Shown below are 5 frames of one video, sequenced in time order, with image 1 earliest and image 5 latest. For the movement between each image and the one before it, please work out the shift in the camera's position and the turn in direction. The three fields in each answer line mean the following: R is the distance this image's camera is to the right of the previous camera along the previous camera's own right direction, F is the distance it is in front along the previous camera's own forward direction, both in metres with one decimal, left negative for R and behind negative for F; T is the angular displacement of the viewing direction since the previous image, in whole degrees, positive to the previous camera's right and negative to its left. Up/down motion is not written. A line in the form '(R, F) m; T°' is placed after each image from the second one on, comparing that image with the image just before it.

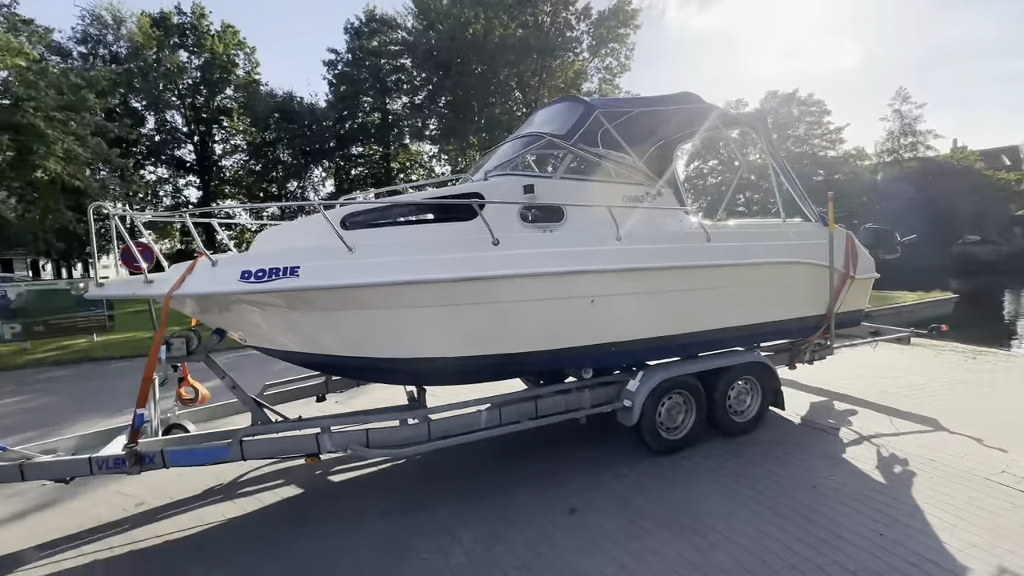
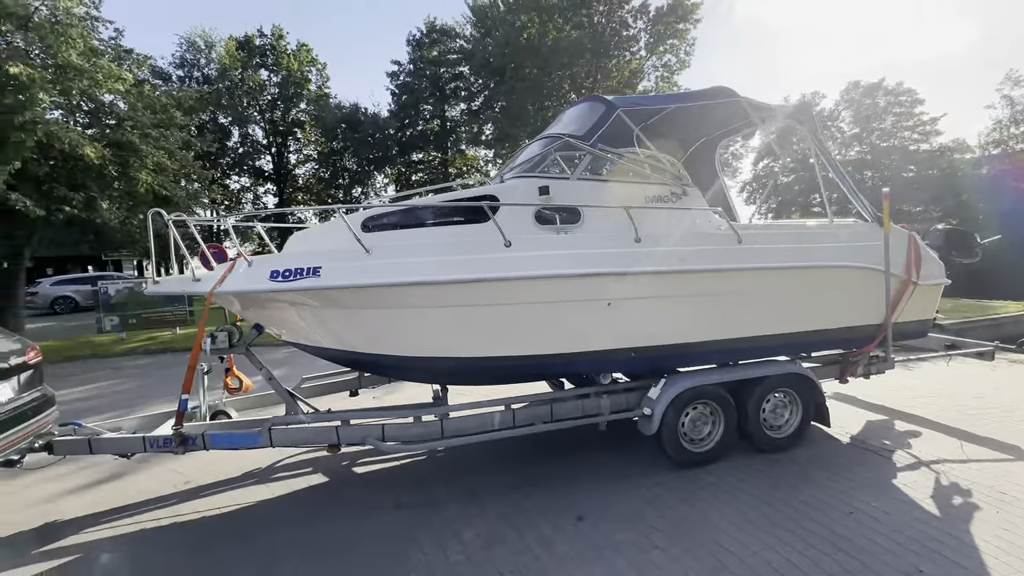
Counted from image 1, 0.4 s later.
(+0.3, 0.0) m; -7°
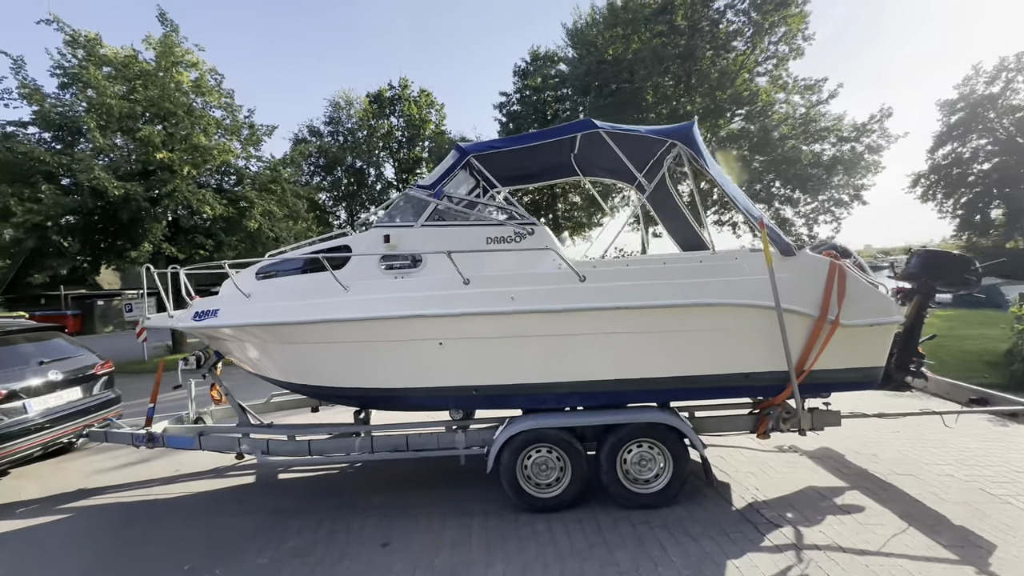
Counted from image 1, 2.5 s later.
(+2.4, +0.2) m; -18°
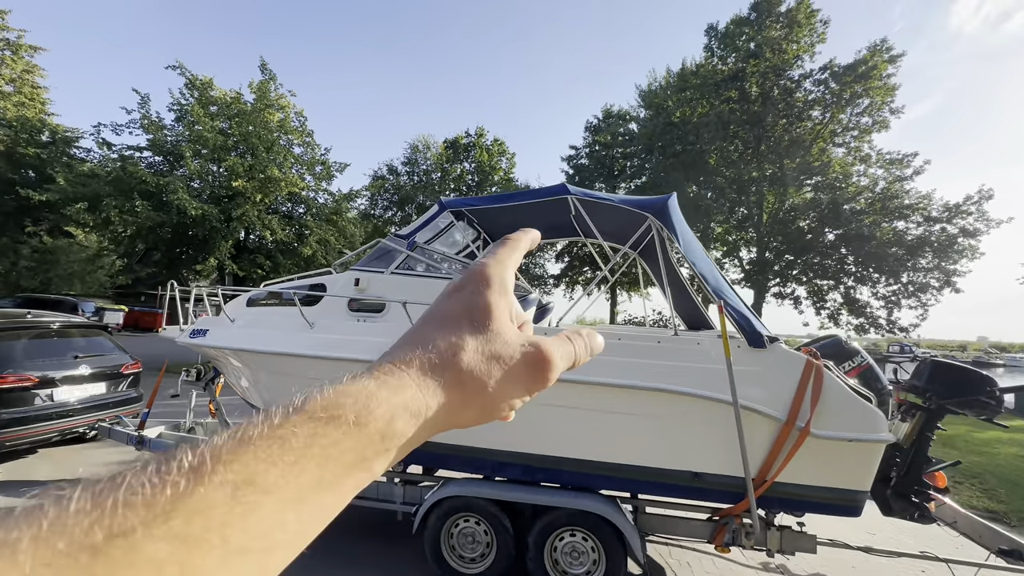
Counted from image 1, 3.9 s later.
(+0.8, +0.1) m; -8°
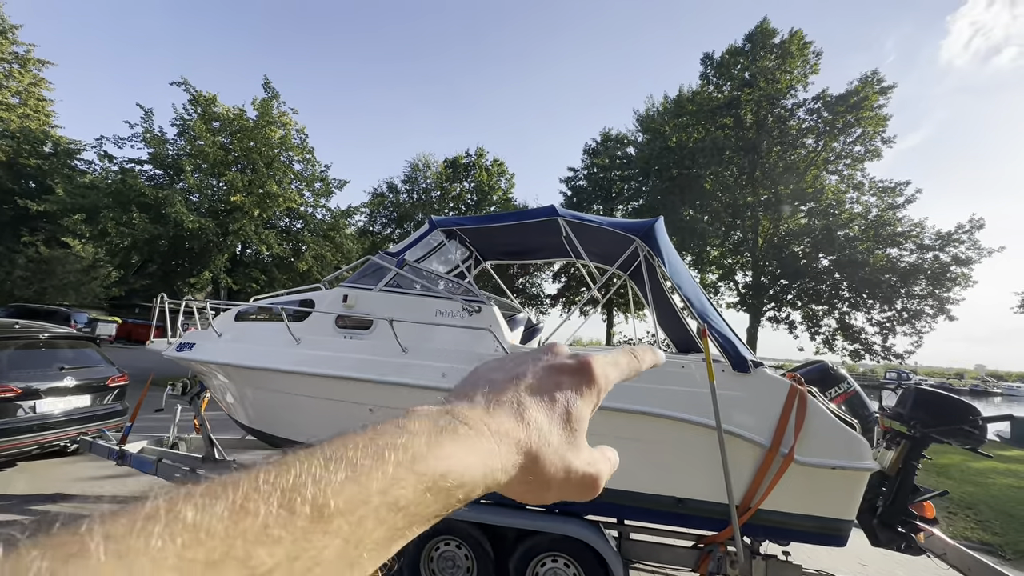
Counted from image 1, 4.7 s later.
(+0.1, 0.0) m; 0°
